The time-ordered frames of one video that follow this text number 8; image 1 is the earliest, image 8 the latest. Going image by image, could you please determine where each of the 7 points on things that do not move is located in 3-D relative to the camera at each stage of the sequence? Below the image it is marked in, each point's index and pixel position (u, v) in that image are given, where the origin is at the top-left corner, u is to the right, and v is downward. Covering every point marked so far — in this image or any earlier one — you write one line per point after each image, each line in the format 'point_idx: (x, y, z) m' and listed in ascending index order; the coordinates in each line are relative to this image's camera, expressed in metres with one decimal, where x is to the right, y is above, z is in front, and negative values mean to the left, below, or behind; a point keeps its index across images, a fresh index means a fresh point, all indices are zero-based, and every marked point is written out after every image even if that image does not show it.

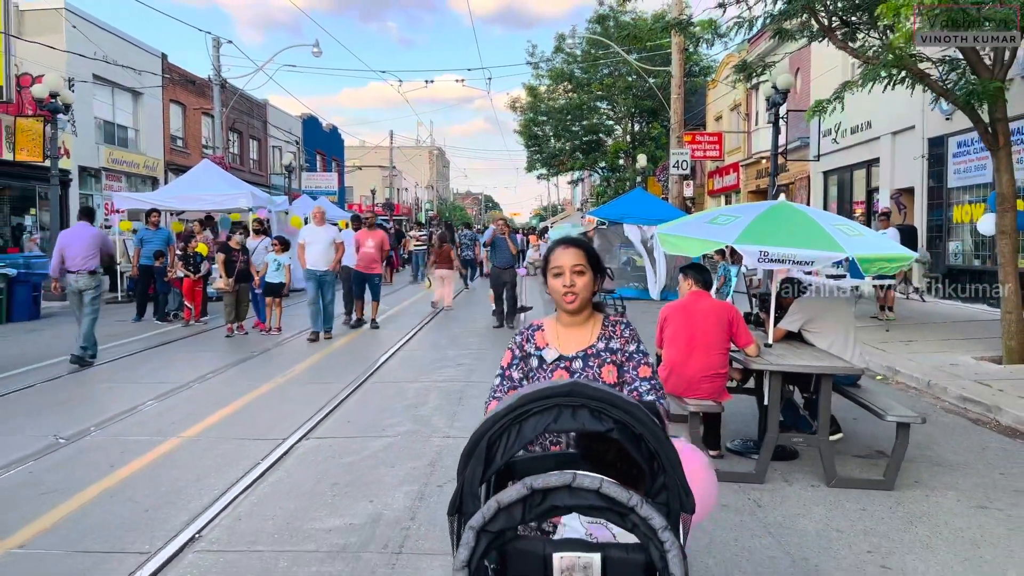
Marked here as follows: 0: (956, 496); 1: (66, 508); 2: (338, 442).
0: (+2.6, -1.2, +4.6) m
1: (-2.4, -1.2, +4.2) m
2: (-1.2, -1.1, +5.4) m
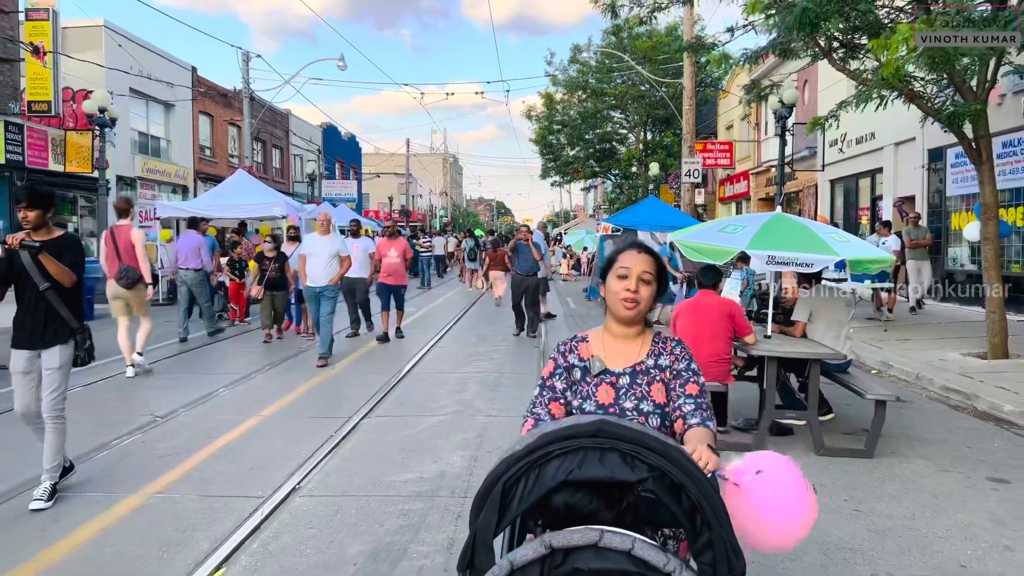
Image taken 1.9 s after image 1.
0: (+2.8, -1.2, +5.4) m
1: (-2.1, -1.2, +5.1) m
2: (-0.9, -1.1, +6.3) m
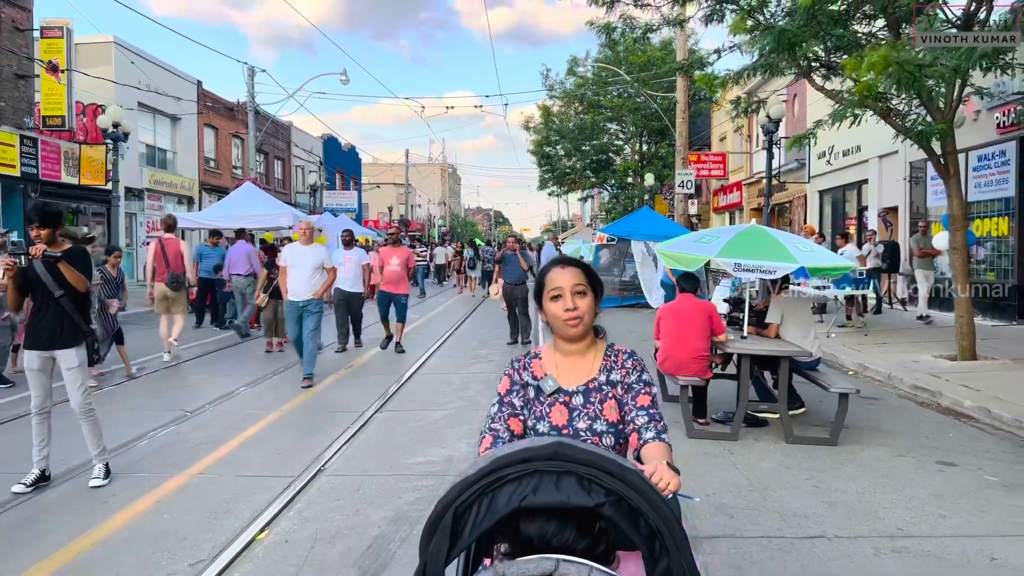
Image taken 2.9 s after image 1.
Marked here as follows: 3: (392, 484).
0: (+2.8, -1.2, +6.0) m
1: (-2.1, -1.2, +5.6) m
2: (-0.9, -1.1, +6.9) m
3: (-0.7, -1.2, +4.8) m
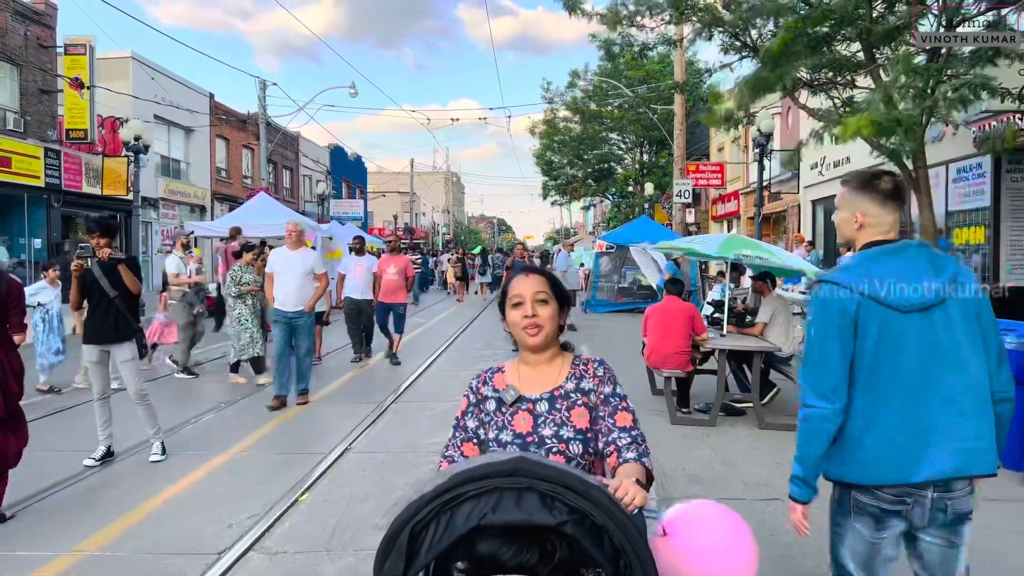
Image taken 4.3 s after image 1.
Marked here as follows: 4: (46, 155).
0: (+2.8, -1.3, +6.7) m
1: (-2.1, -1.2, +6.4) m
2: (-0.9, -1.1, +7.6) m
3: (-0.7, -1.2, +5.6) m
4: (-11.5, +3.3, +19.3) m
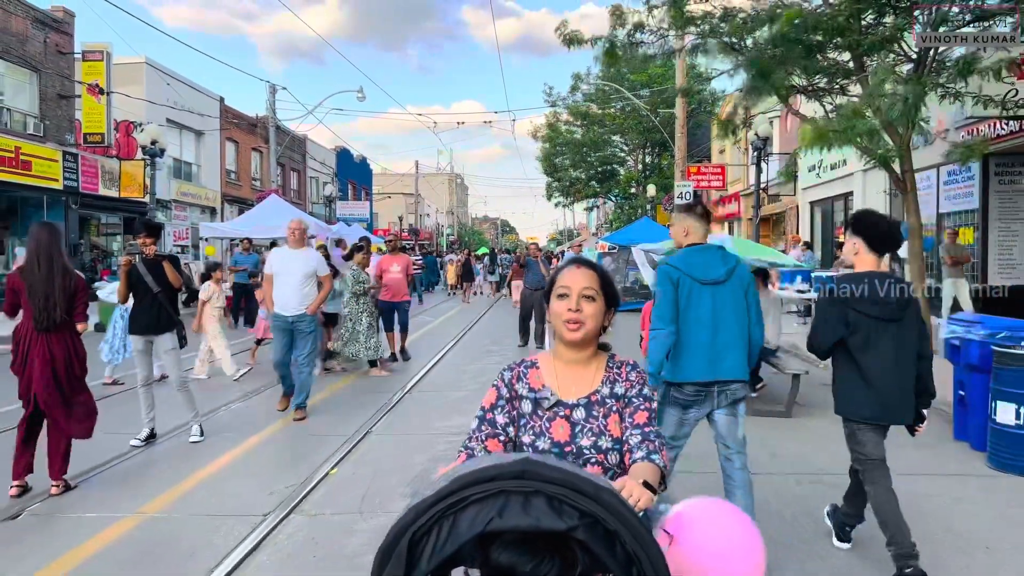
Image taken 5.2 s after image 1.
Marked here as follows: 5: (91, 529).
0: (+2.9, -1.2, +7.2) m
1: (-2.0, -1.2, +6.9) m
2: (-0.8, -1.1, +8.2) m
3: (-0.7, -1.2, +6.1) m
4: (-11.3, +3.3, +19.9) m
5: (-2.4, -1.3, +4.4) m
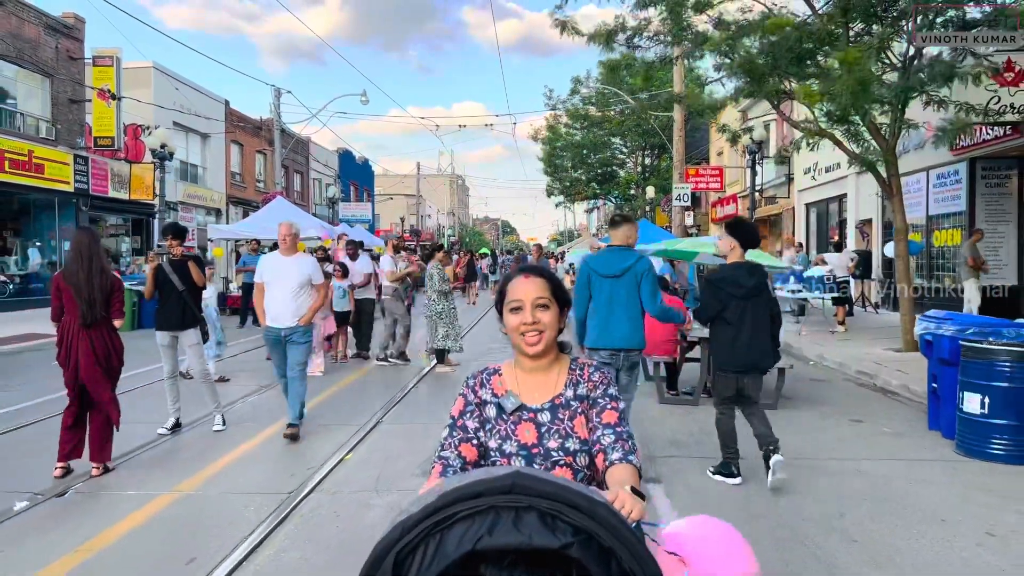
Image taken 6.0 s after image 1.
0: (+2.9, -1.2, +7.7) m
1: (-2.0, -1.2, +7.4) m
2: (-0.8, -1.1, +8.6) m
3: (-0.6, -1.2, +6.6) m
4: (-11.3, +3.3, +20.3) m
5: (-2.3, -1.3, +4.8) m
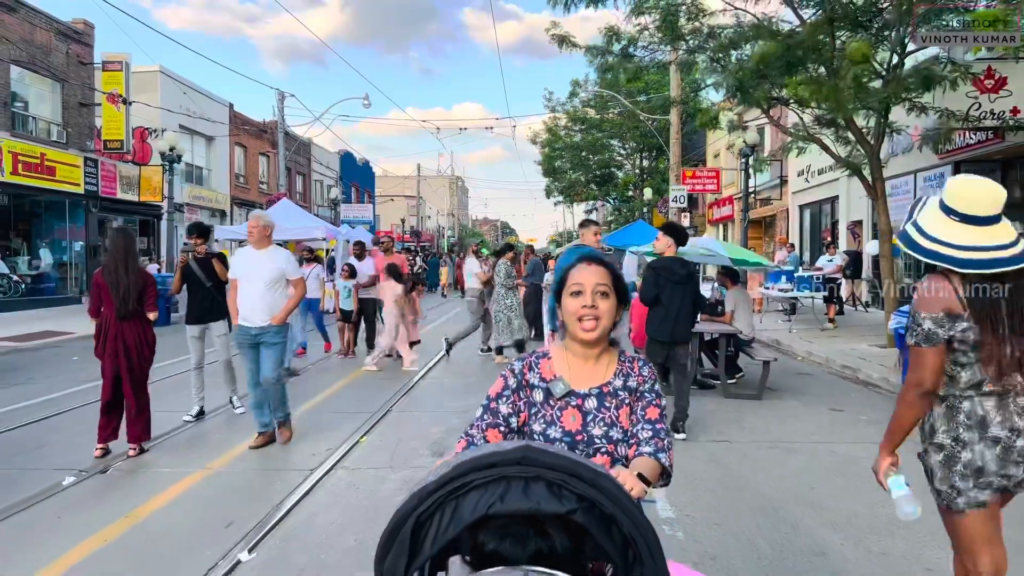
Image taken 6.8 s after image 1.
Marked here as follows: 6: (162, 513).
0: (+2.9, -1.2, +8.2) m
1: (-2.0, -1.2, +7.9) m
2: (-0.8, -1.1, +9.1) m
3: (-0.6, -1.1, +7.0) m
4: (-11.3, +3.3, +20.8) m
5: (-2.3, -1.3, +5.3) m
6: (-2.1, -1.4, +4.7) m
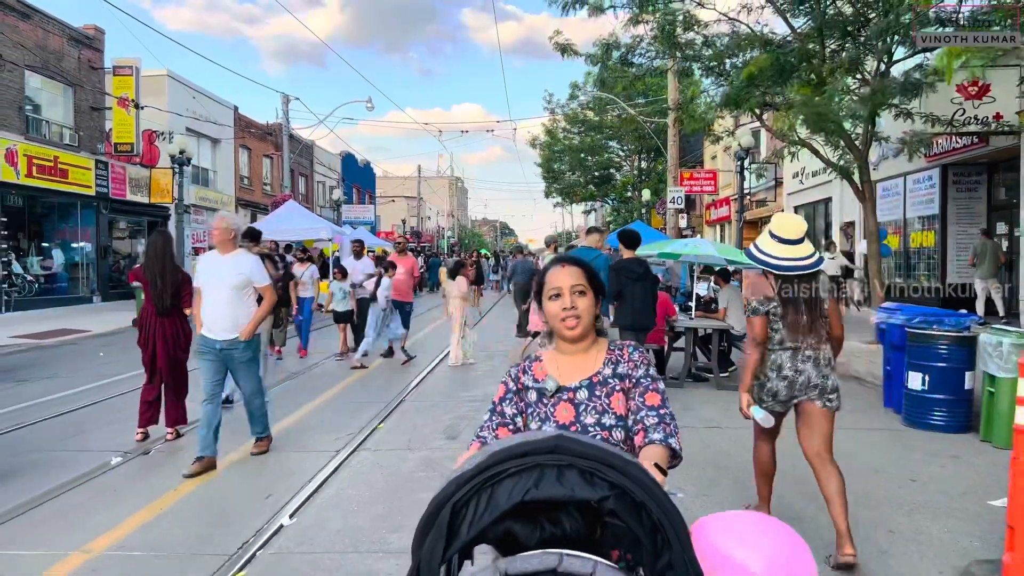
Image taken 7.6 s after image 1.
0: (+3.0, -1.2, +8.7) m
1: (-1.9, -1.1, +8.4) m
2: (-0.7, -1.1, +9.6) m
3: (-0.6, -1.1, +7.5) m
4: (-11.3, +3.3, +21.3) m
5: (-2.3, -1.3, +5.8) m
6: (-2.0, -1.3, +5.2) m
